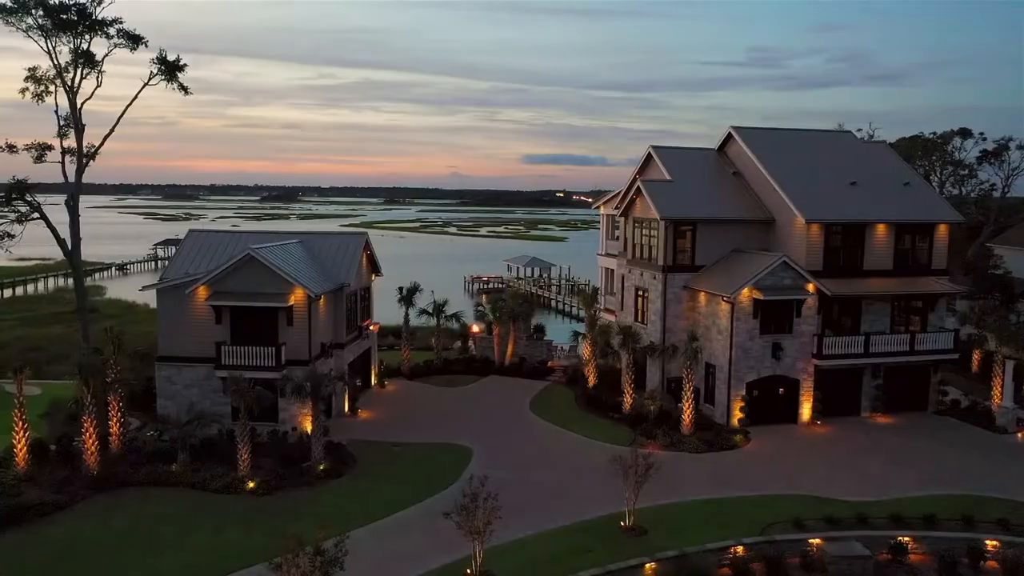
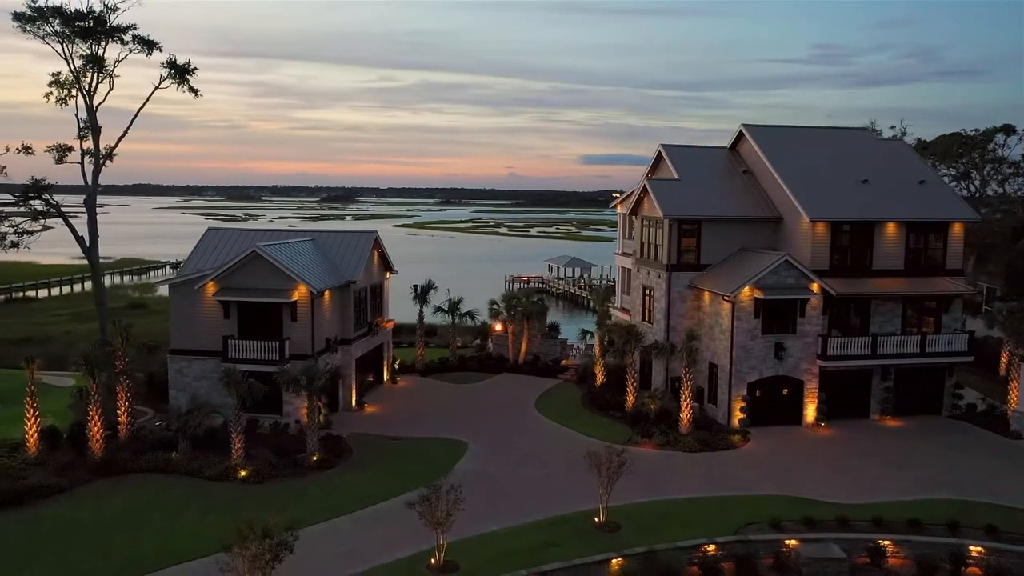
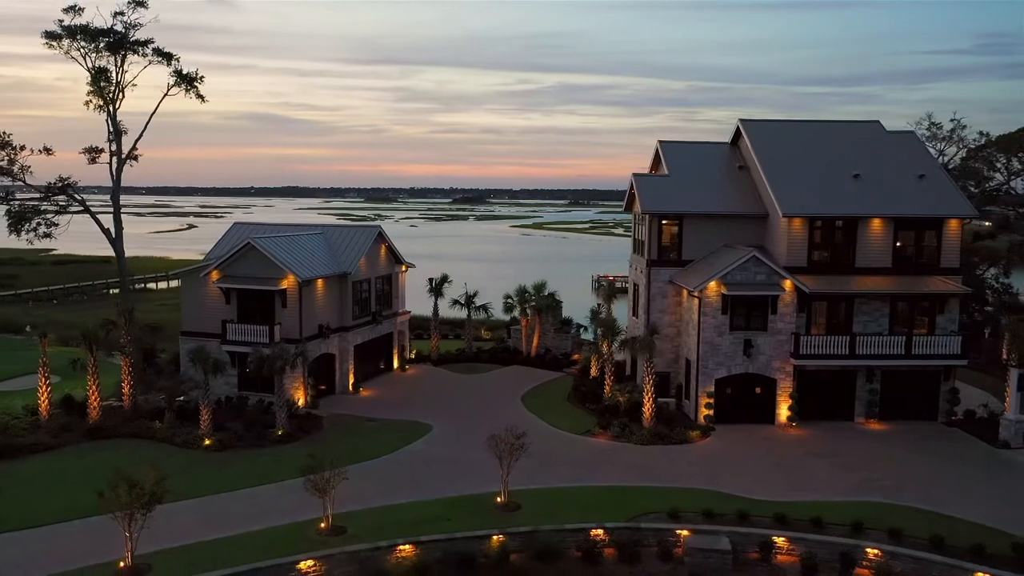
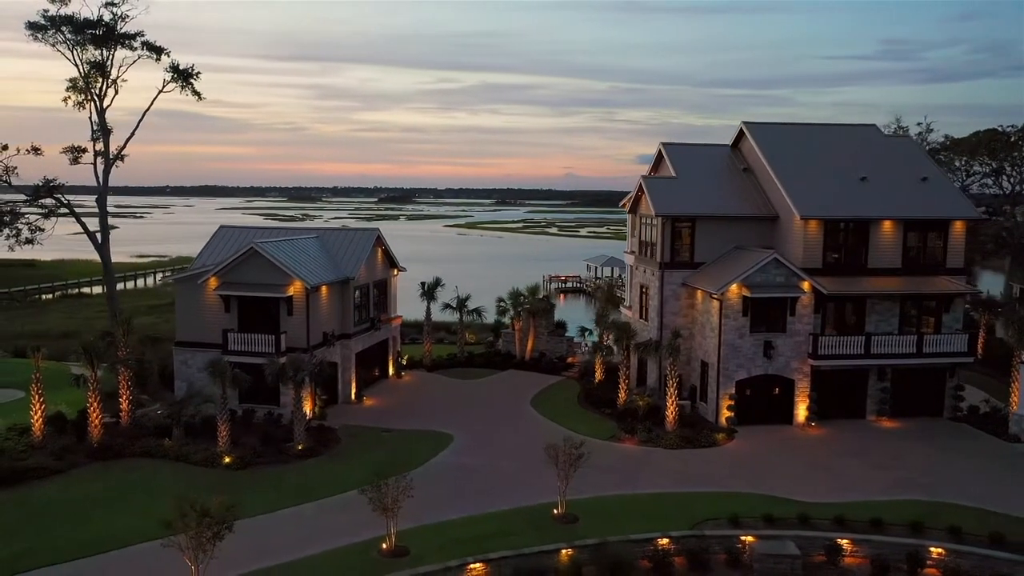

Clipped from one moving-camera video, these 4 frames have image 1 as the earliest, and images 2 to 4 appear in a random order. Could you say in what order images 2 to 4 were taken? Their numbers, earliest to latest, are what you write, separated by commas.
2, 4, 3
